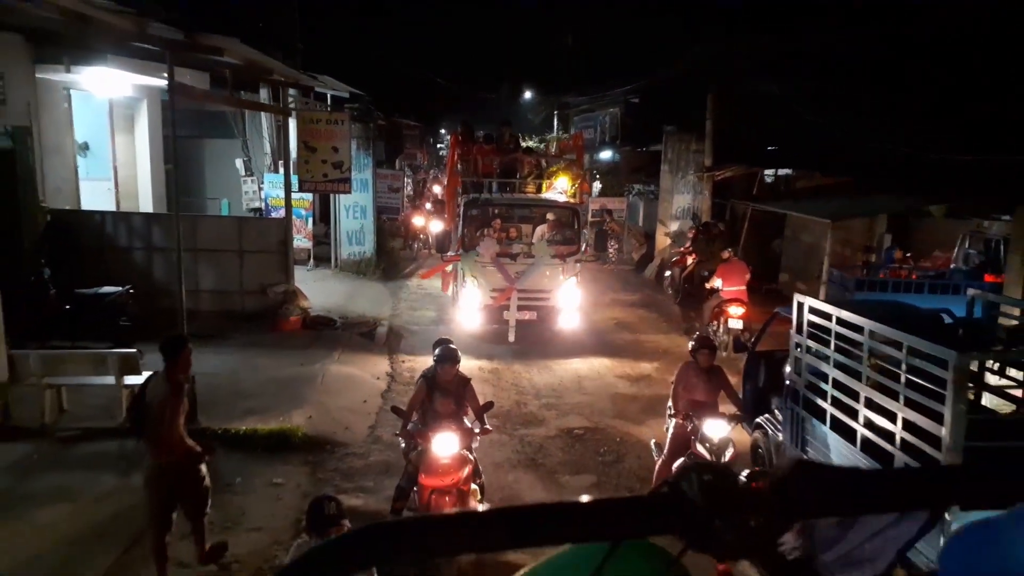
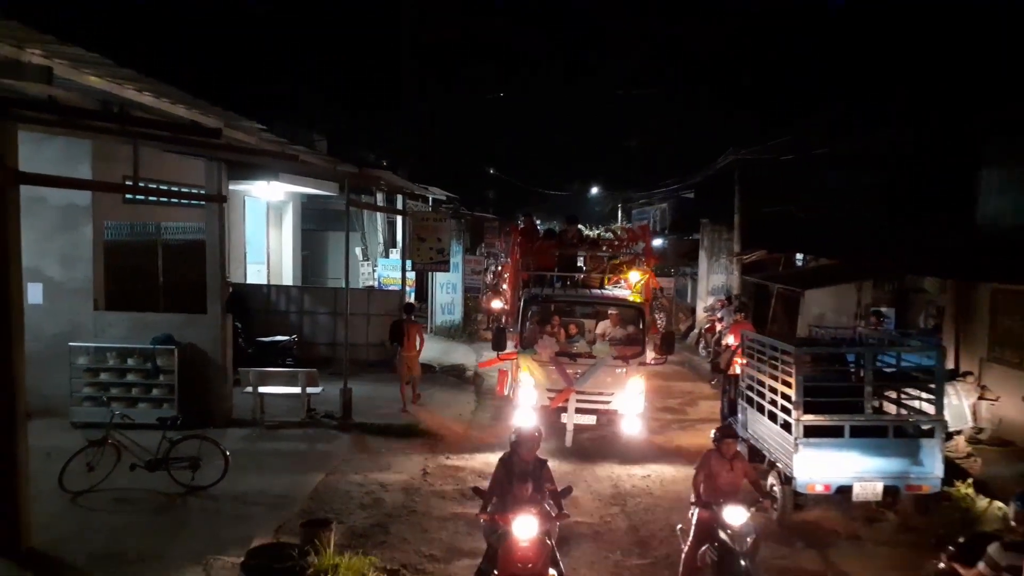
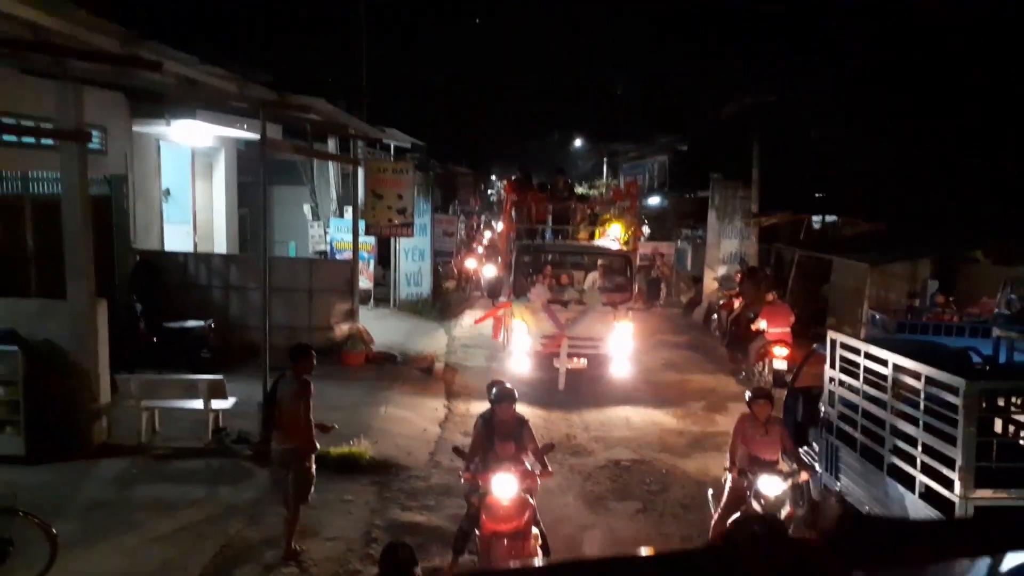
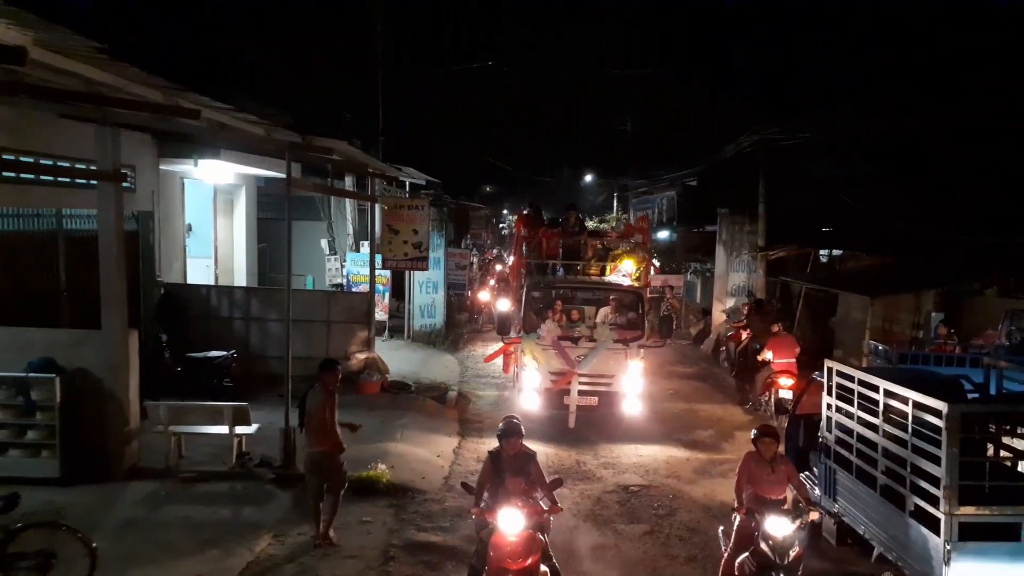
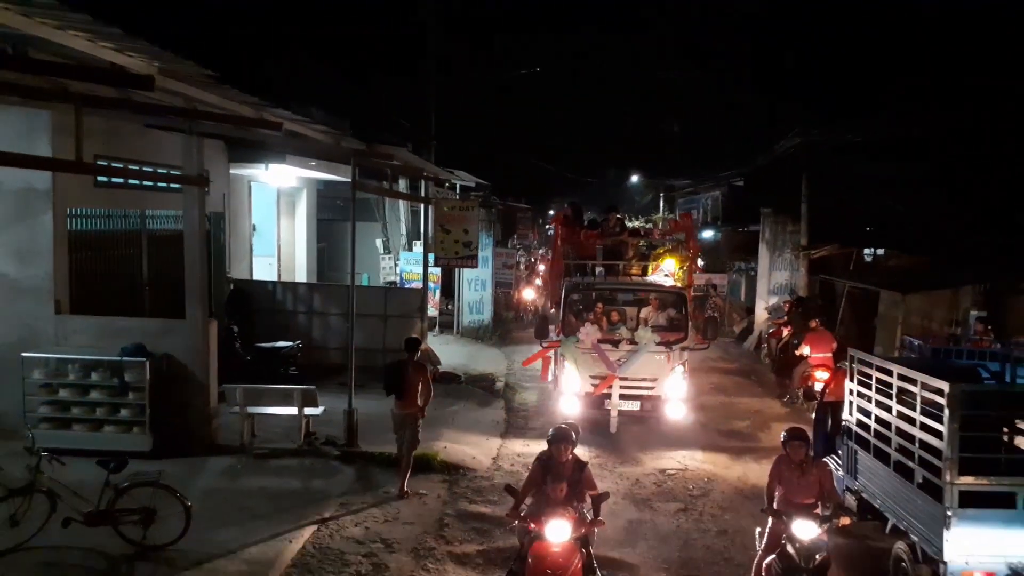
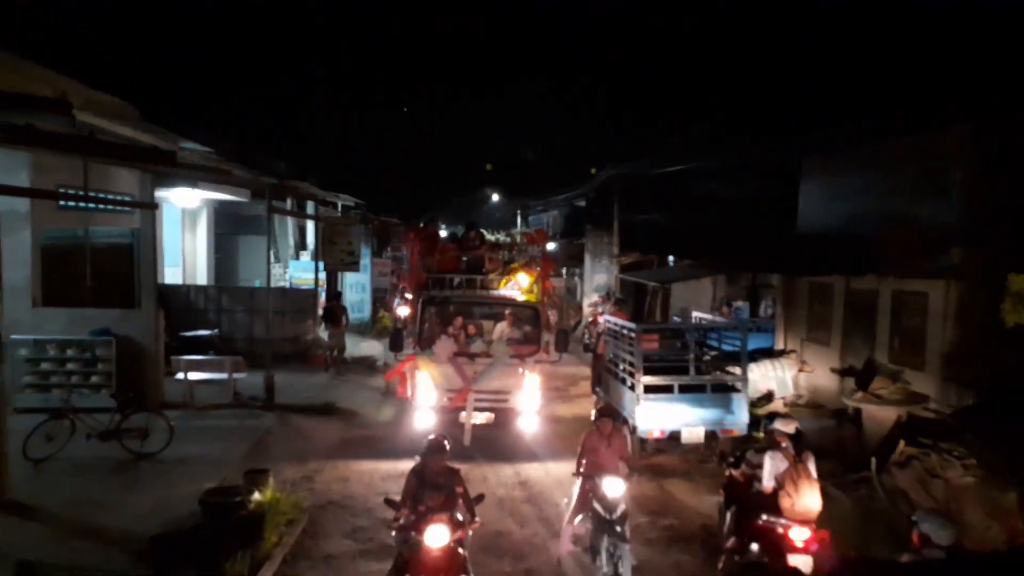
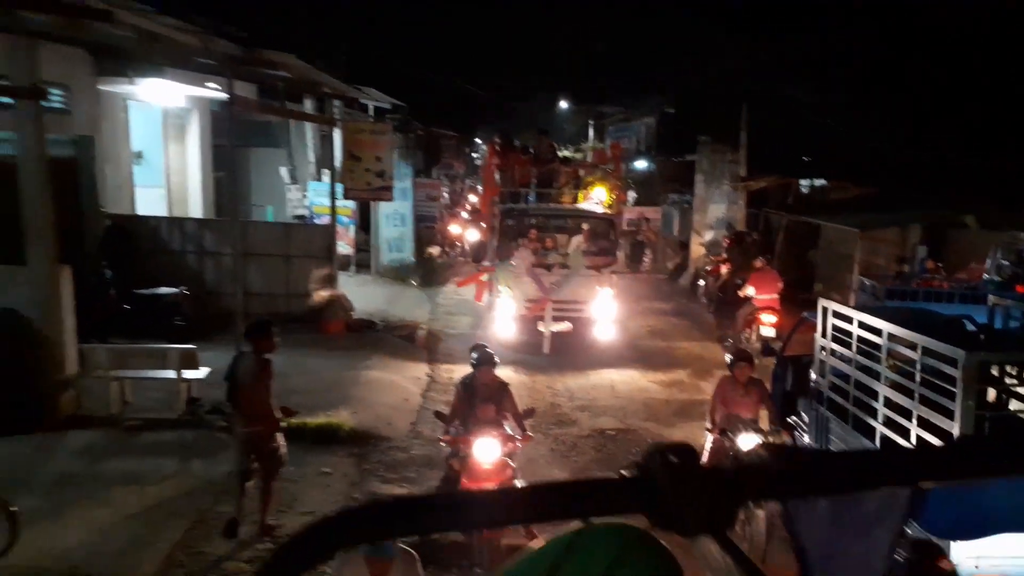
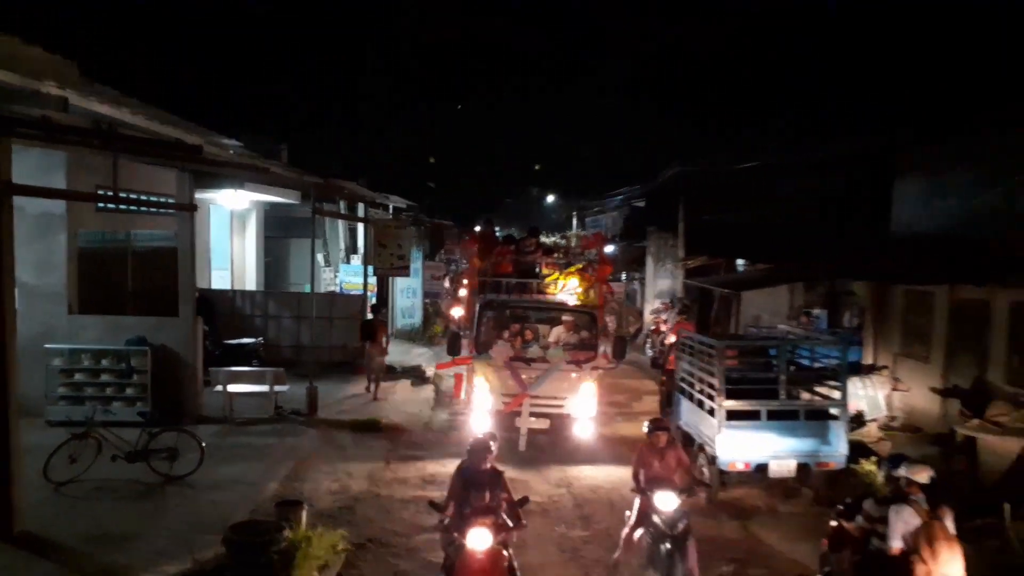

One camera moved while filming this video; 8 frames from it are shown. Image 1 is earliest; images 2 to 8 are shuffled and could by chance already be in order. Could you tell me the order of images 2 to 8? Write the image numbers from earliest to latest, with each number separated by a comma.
7, 3, 4, 5, 2, 8, 6
